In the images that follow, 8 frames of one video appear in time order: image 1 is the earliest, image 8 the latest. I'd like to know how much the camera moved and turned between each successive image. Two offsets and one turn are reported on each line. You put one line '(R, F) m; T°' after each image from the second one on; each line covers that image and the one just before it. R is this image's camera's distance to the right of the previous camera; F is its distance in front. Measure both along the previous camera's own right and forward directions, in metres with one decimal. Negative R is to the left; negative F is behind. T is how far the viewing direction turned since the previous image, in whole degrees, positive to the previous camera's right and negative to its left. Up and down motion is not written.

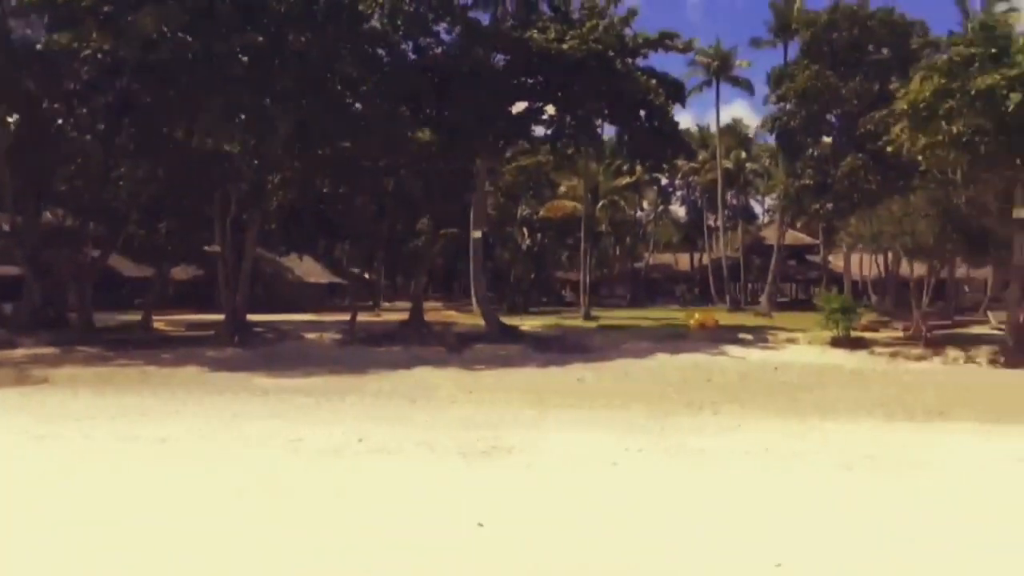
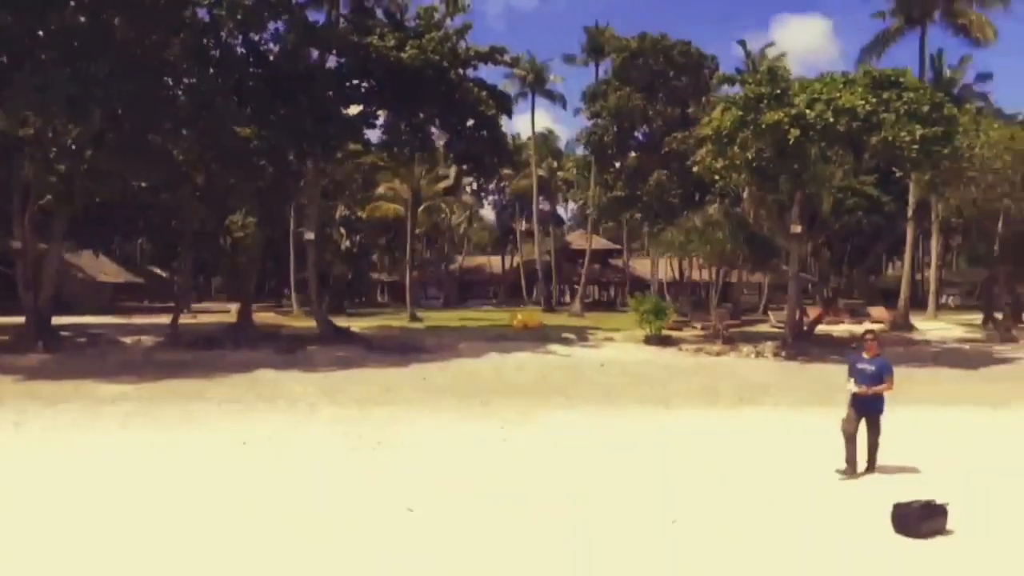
(-1.3, -0.7) m; +14°
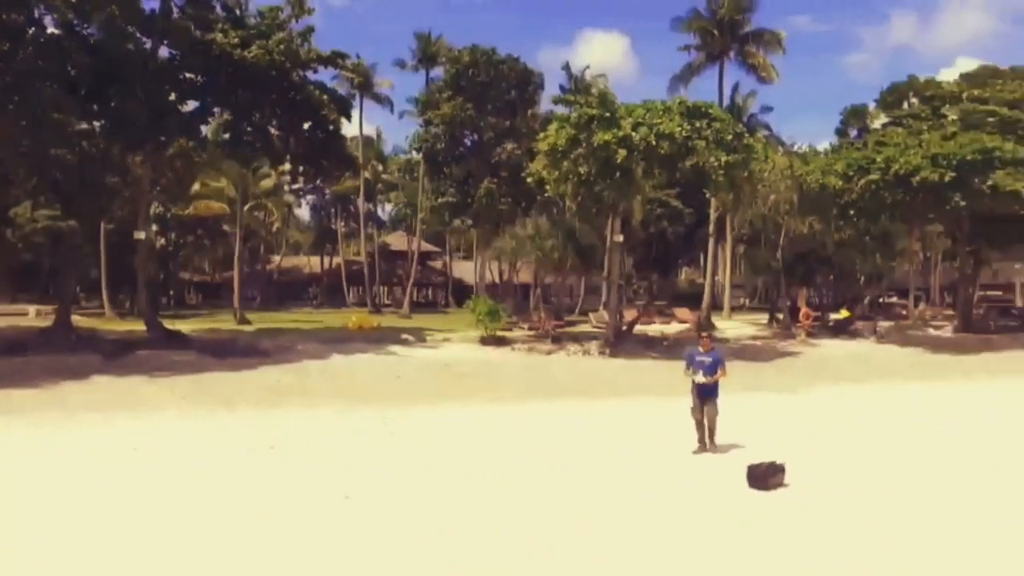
(-1.4, -1.0) m; +14°
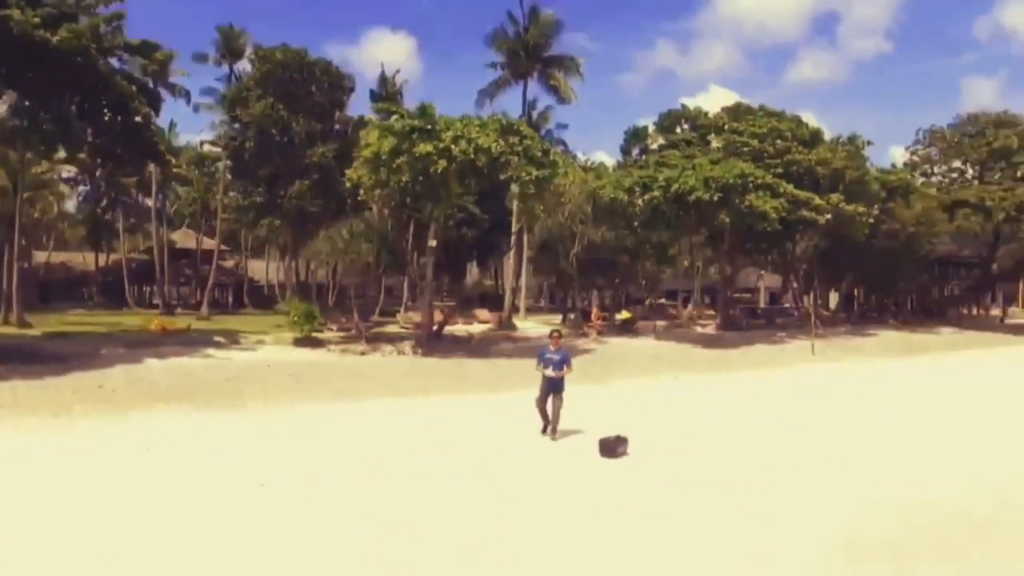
(-1.6, -1.2) m; +15°
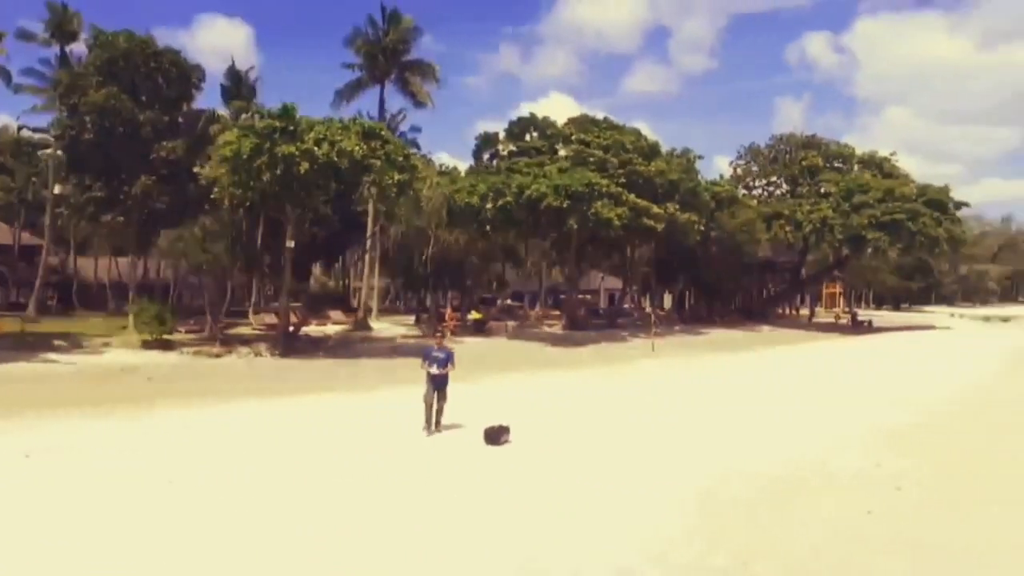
(-0.8, -0.9) m; +11°
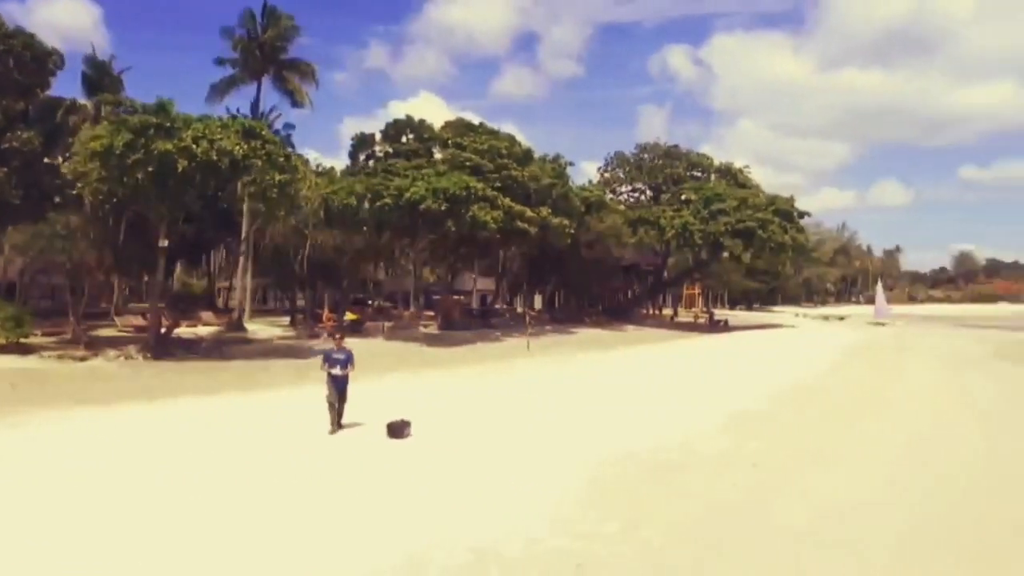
(-0.5, -0.8) m; +9°
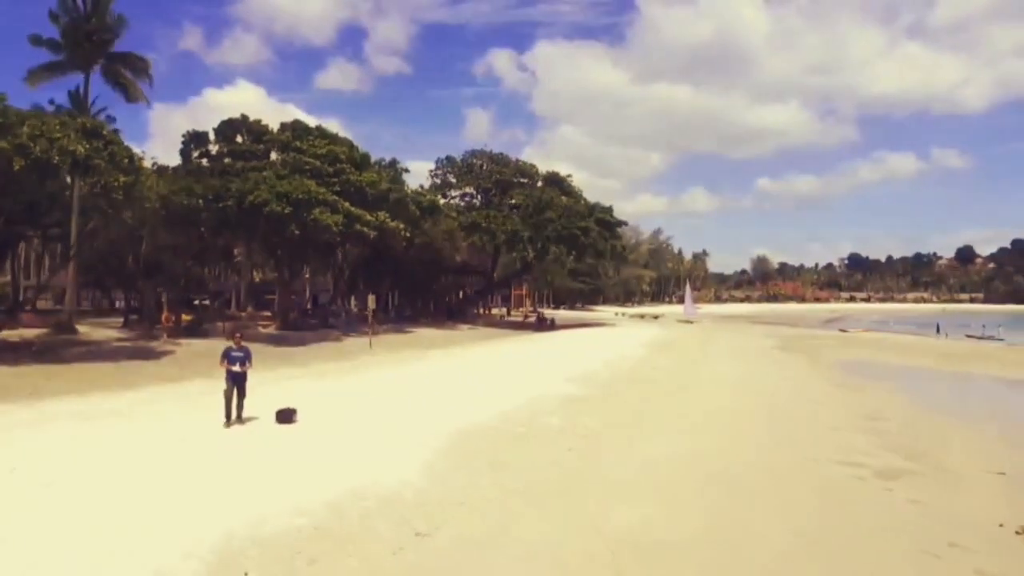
(-0.8, -2.2) m; +12°
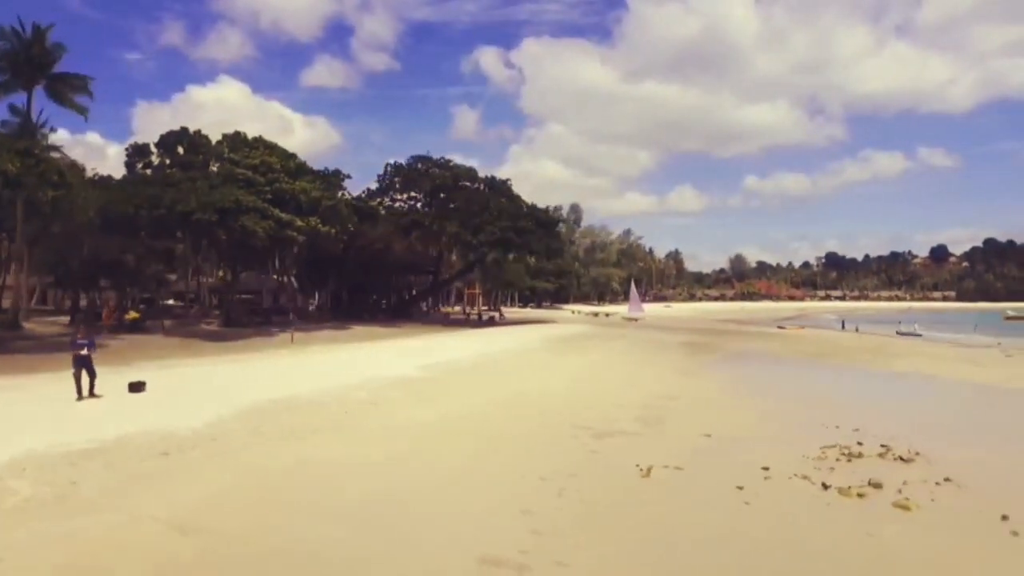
(+4.0, -4.1) m; +1°
